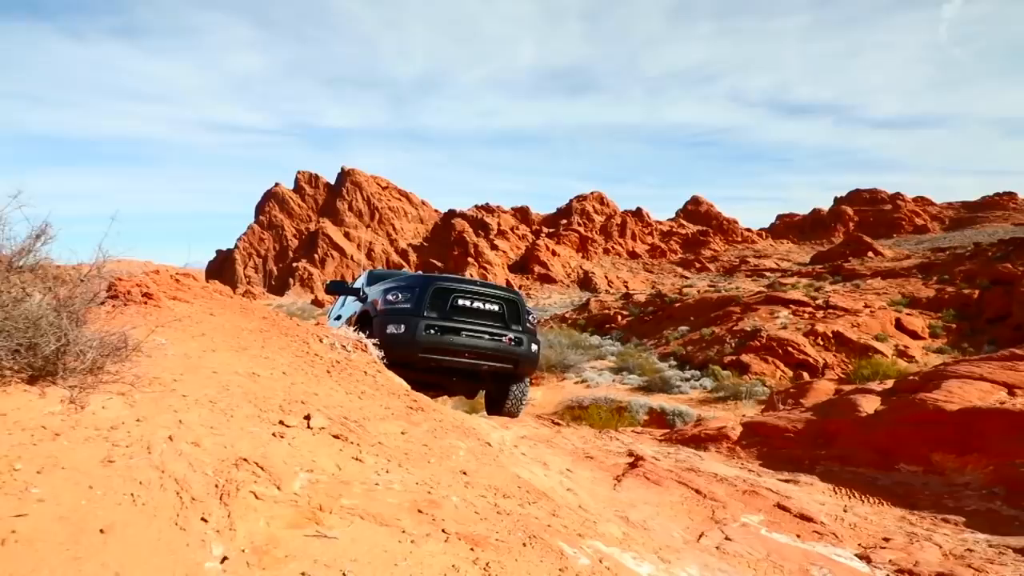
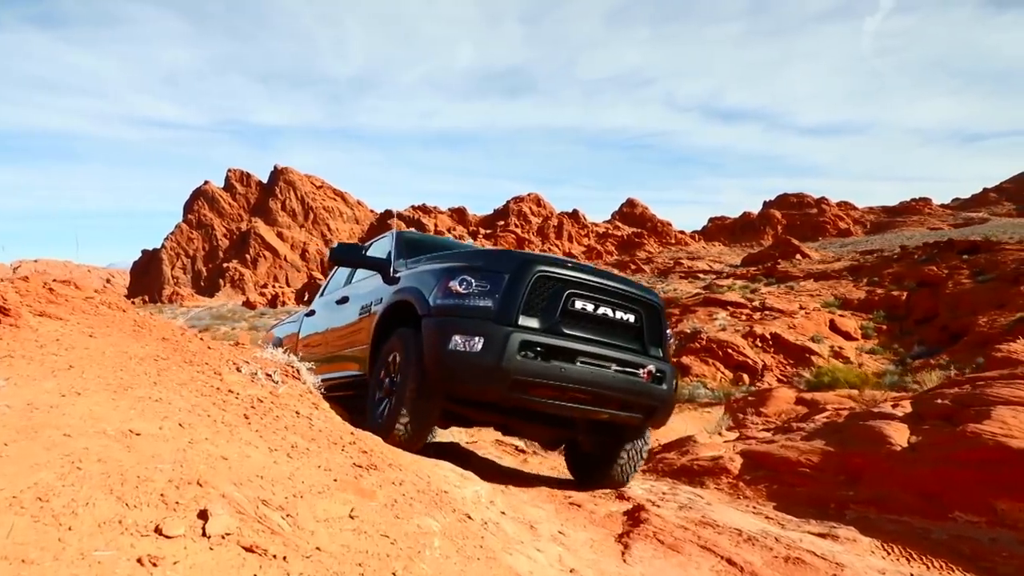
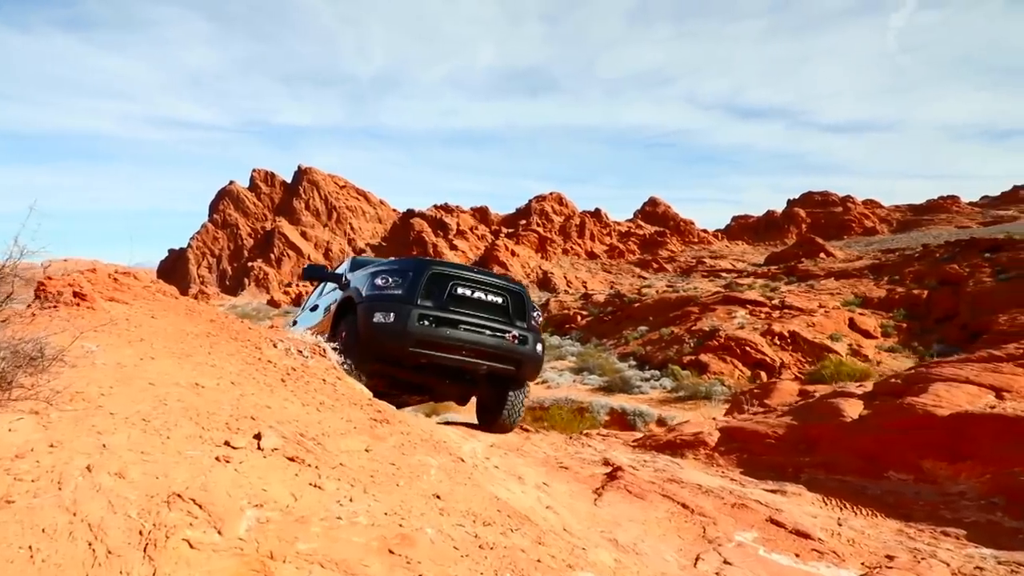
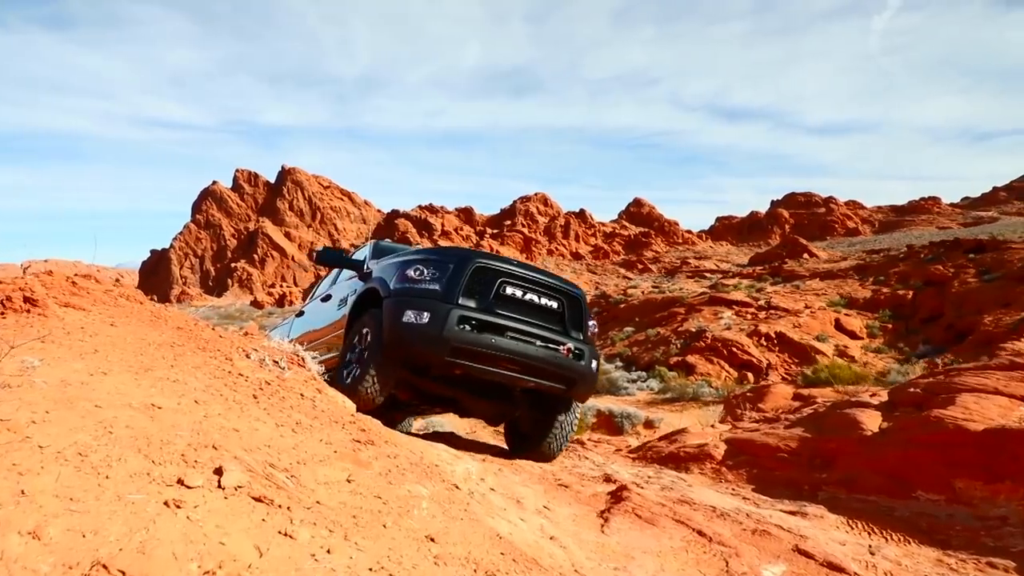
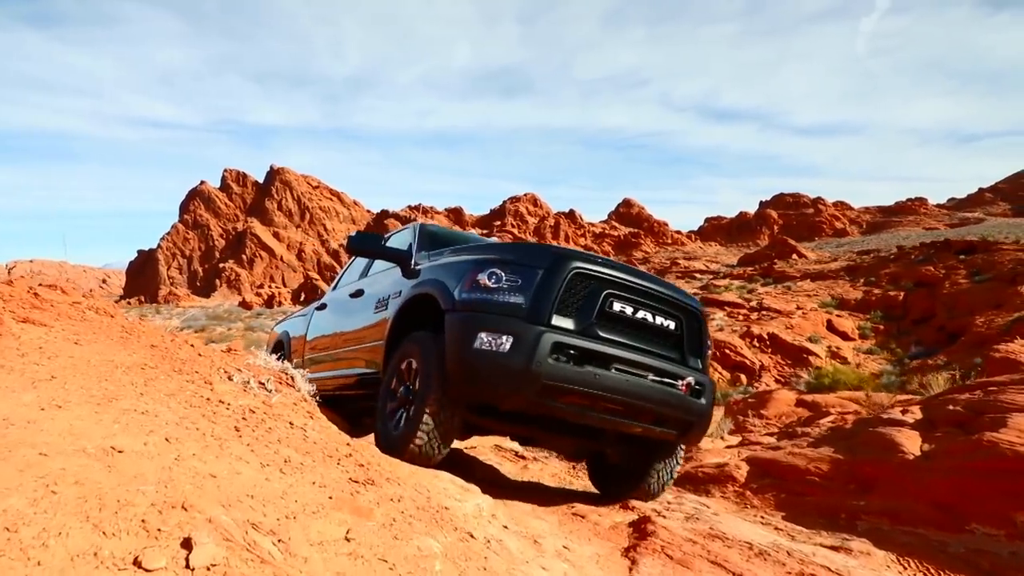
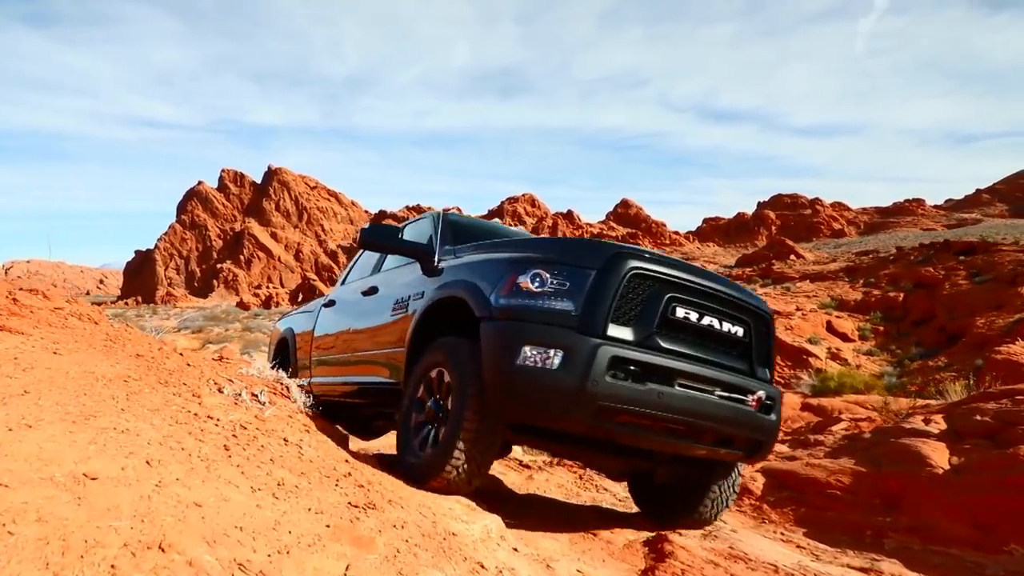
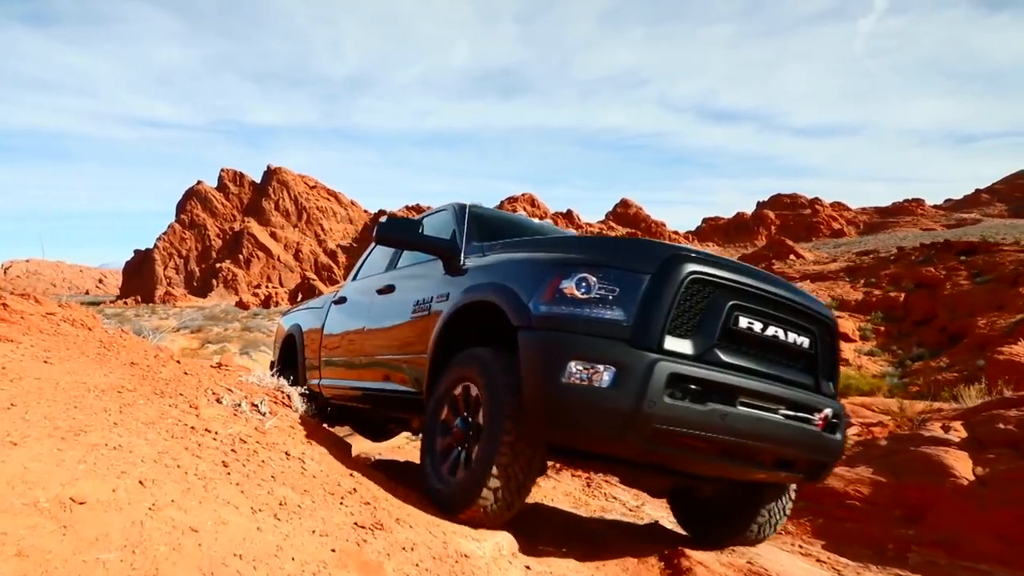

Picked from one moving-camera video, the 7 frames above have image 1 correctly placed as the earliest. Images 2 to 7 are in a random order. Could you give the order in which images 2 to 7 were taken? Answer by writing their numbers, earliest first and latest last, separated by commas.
3, 4, 2, 5, 6, 7
